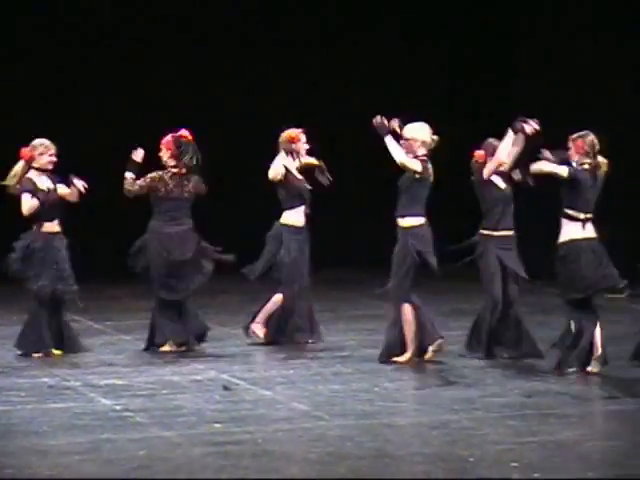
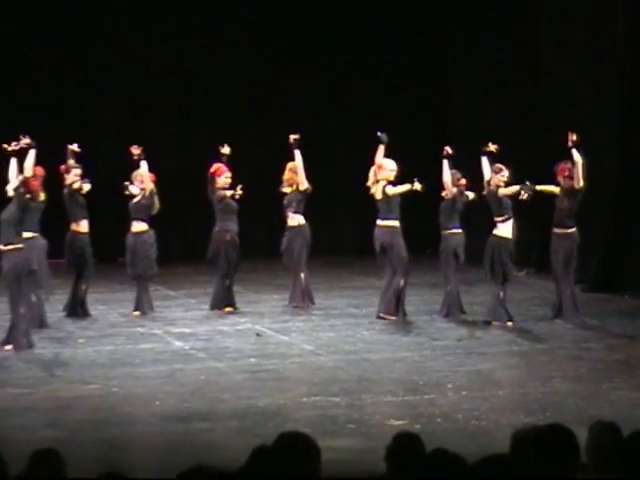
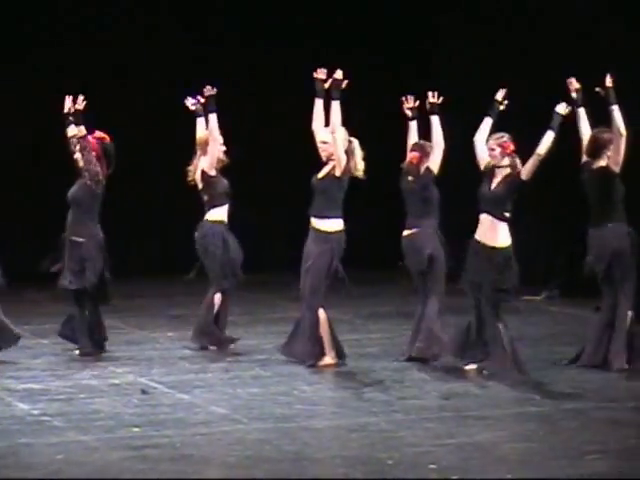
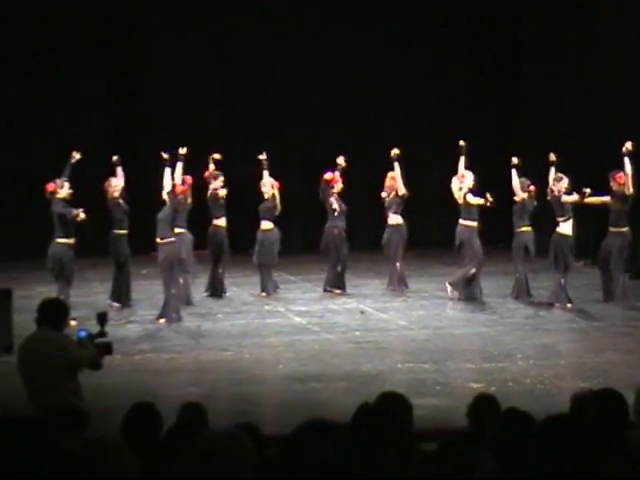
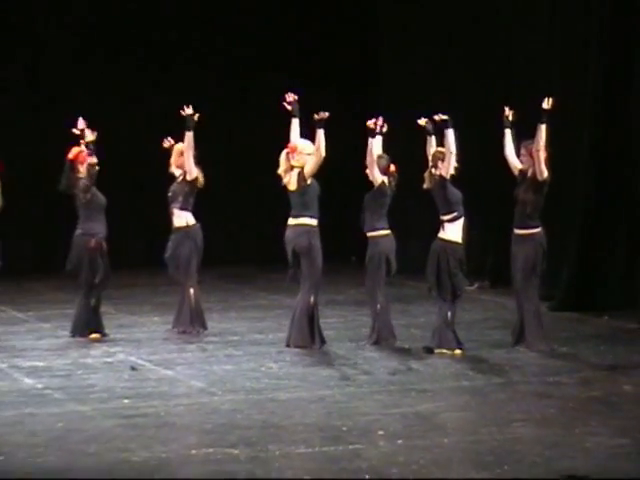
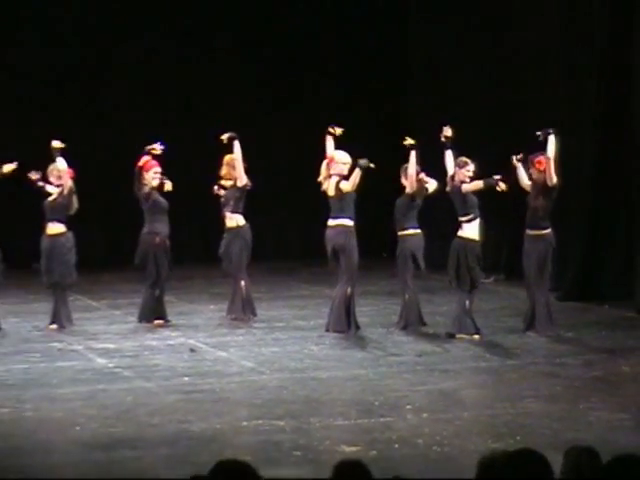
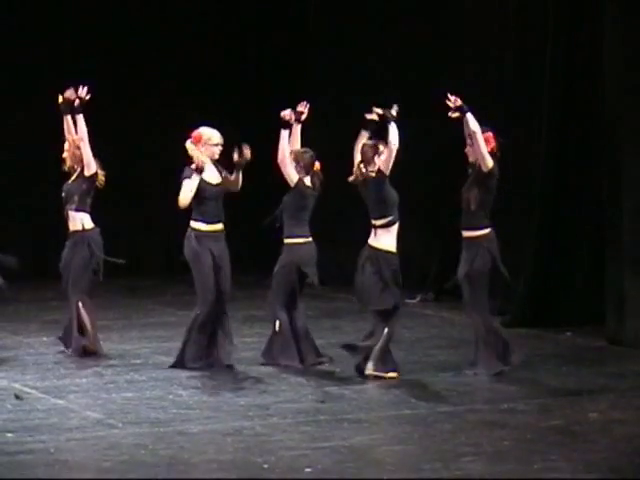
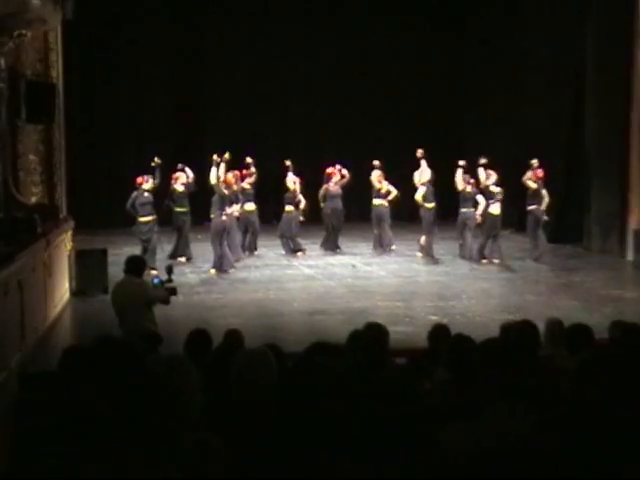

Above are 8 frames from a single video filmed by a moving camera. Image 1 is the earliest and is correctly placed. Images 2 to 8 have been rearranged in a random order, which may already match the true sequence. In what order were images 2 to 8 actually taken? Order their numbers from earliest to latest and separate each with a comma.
3, 7, 5, 6, 2, 4, 8
